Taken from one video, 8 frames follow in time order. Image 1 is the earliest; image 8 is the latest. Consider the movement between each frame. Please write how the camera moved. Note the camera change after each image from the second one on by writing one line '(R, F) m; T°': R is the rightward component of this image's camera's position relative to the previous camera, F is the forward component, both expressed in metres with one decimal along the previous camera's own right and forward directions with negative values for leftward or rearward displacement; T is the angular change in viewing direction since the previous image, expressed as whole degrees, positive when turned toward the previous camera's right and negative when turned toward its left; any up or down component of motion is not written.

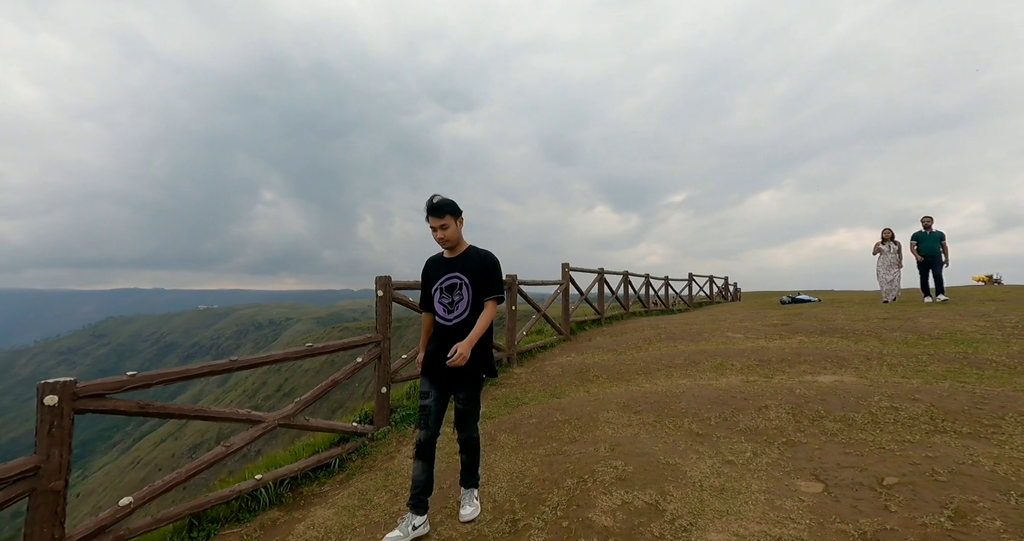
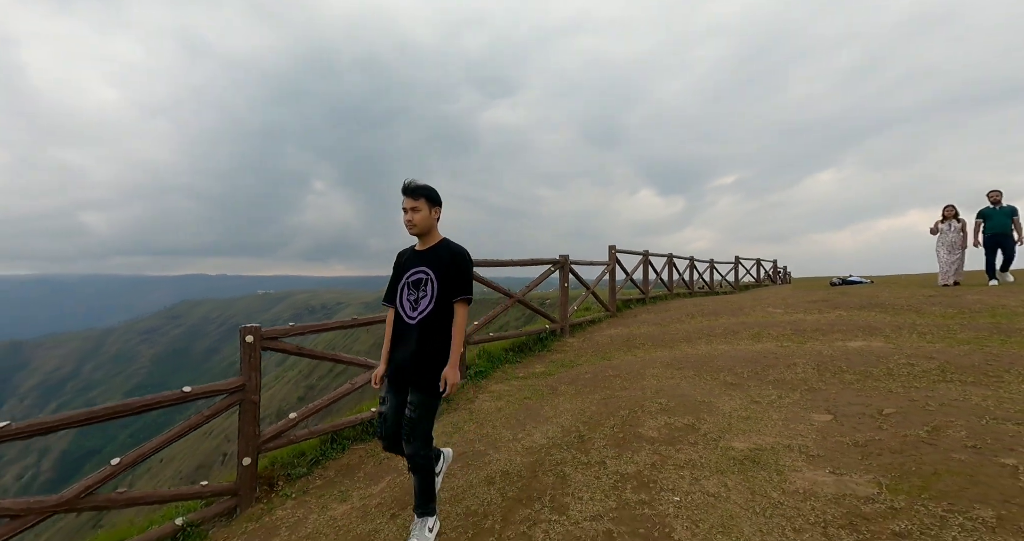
(-0.3, -1.2) m; -5°
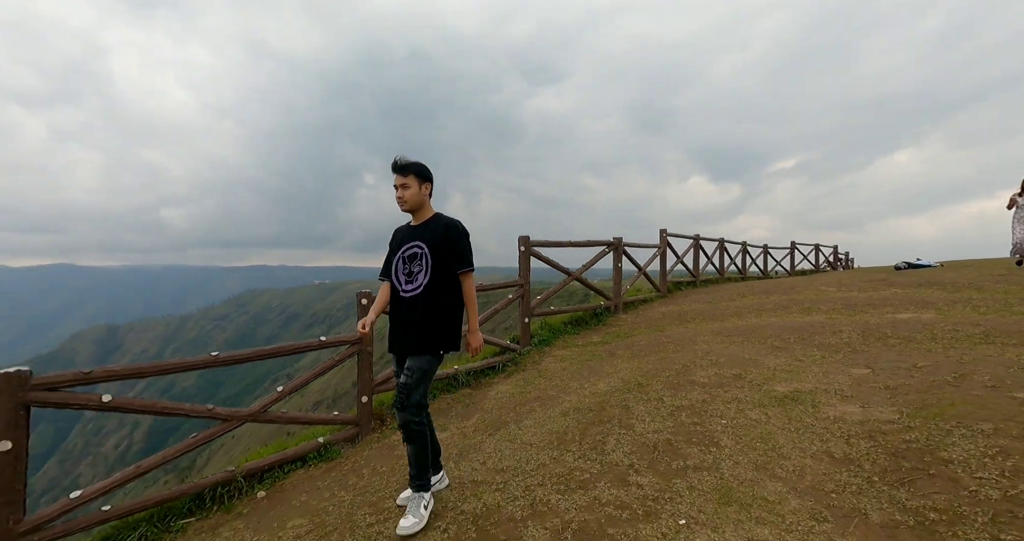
(-0.3, -1.0) m; -6°
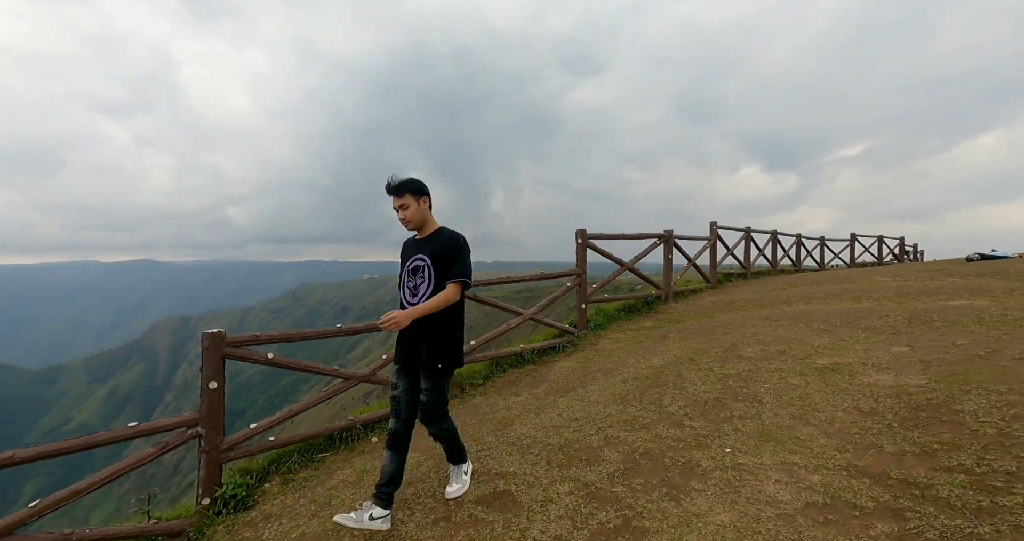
(-0.3, -1.0) m; -6°
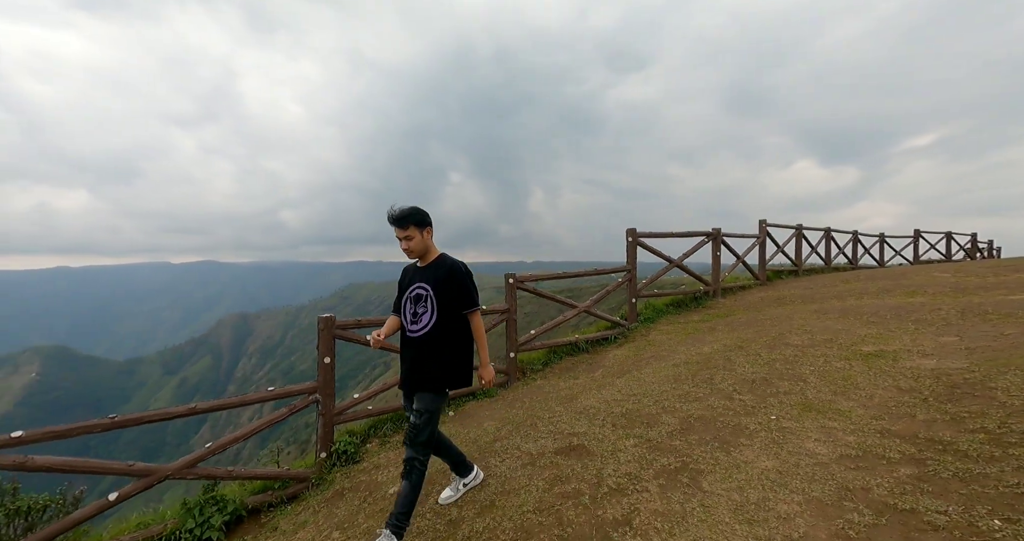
(-0.3, -0.8) m; -5°
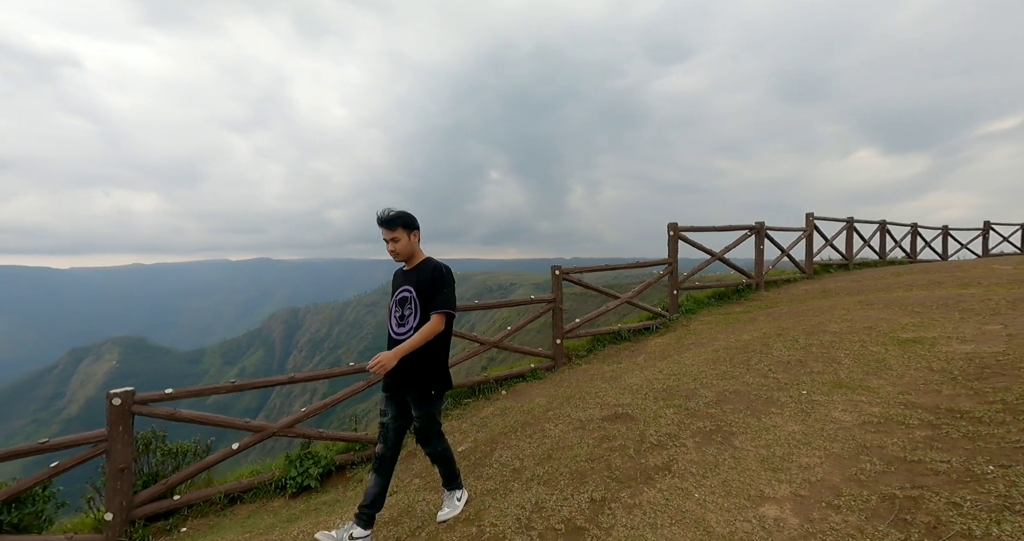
(-0.2, -0.7) m; -5°
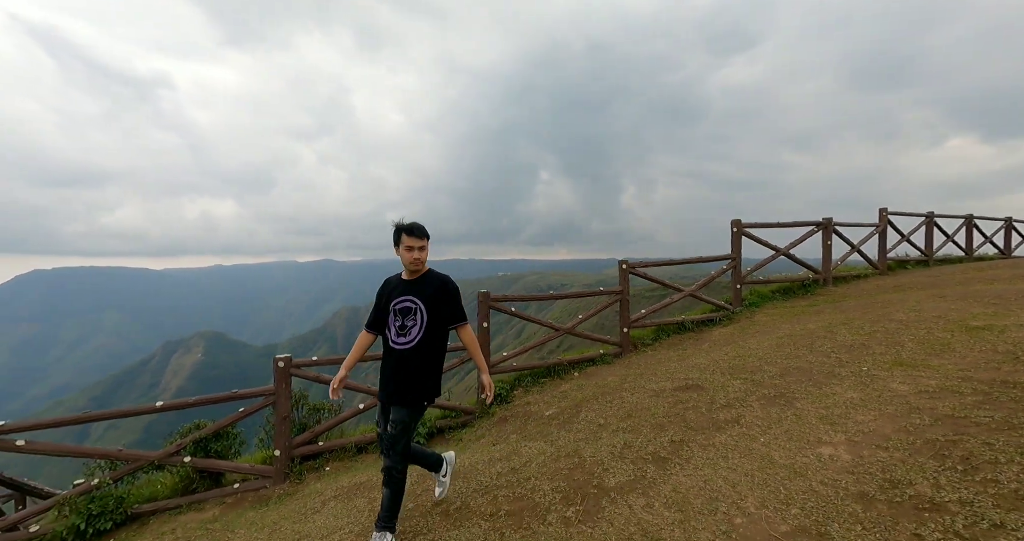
(-0.4, -0.9) m; -7°
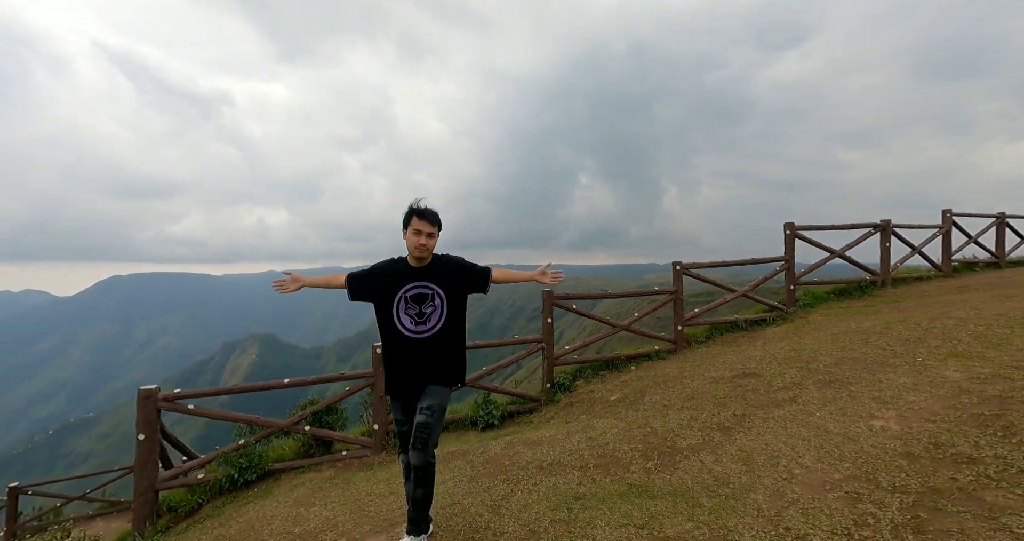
(-0.4, -0.8) m; -5°
